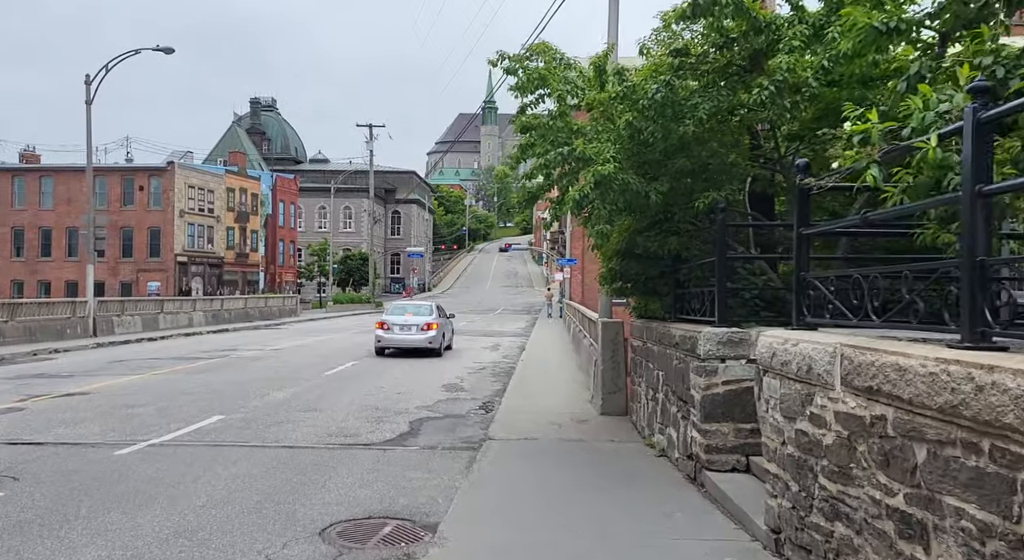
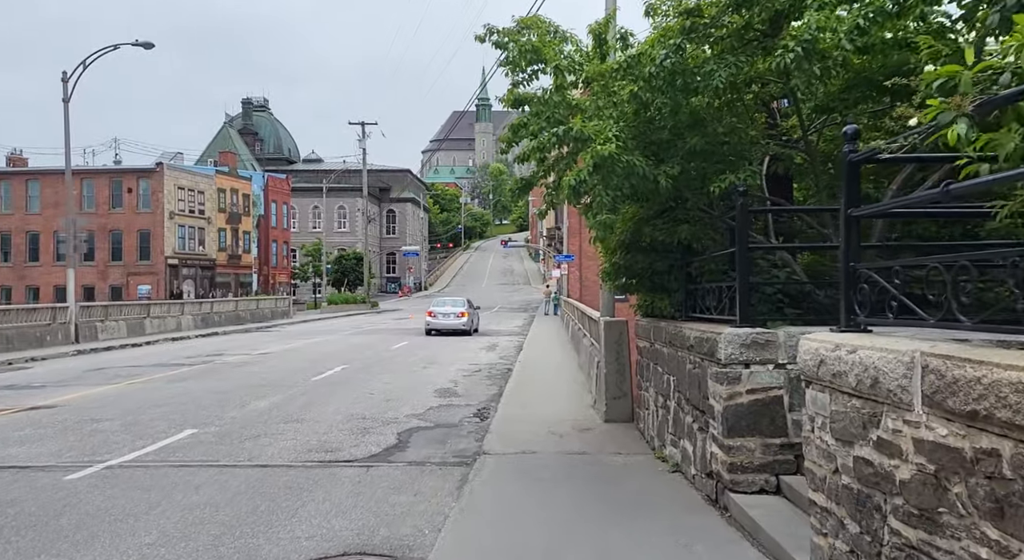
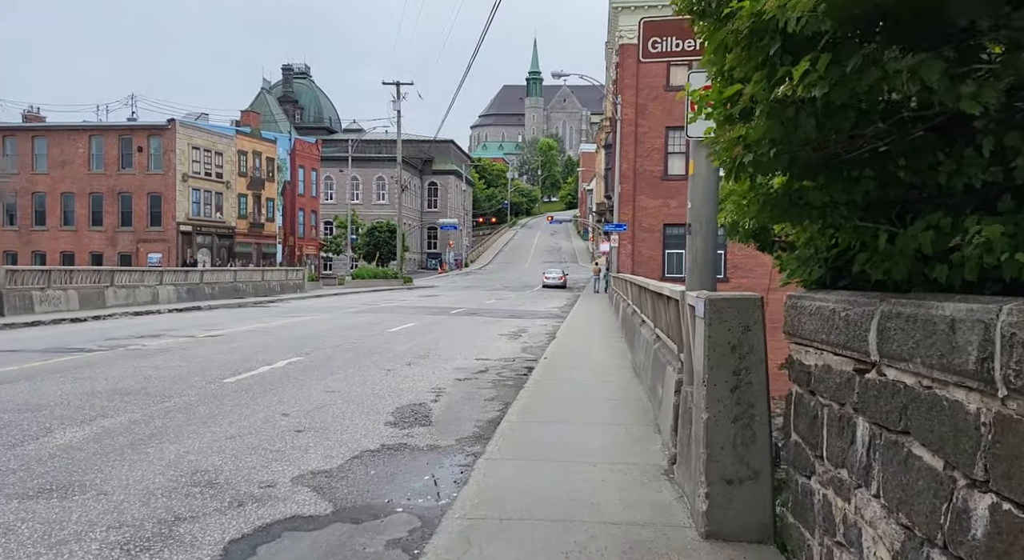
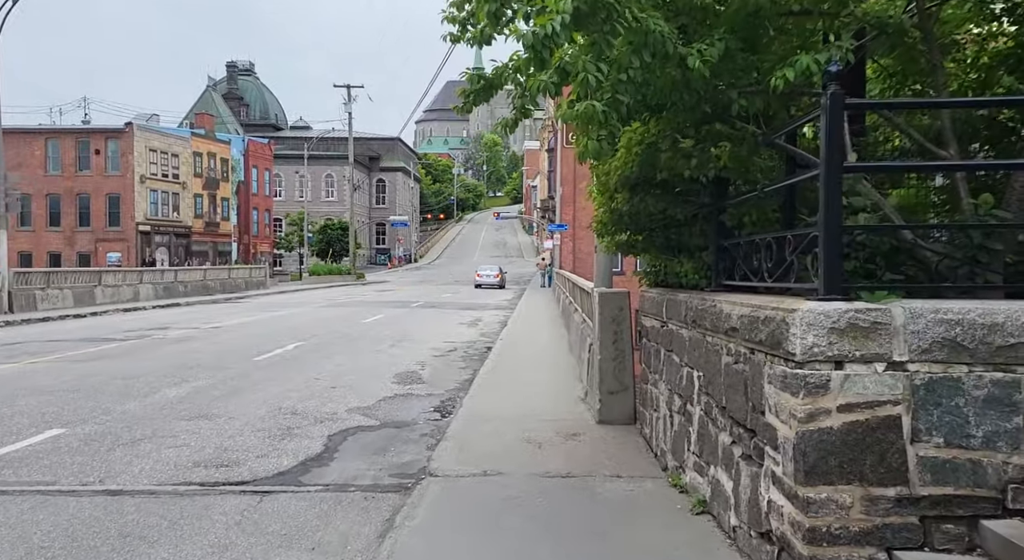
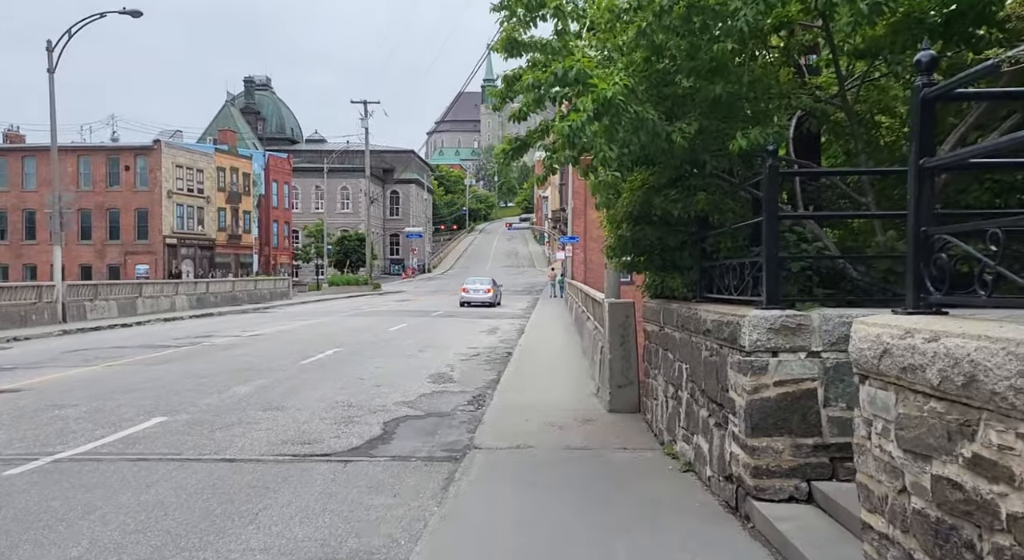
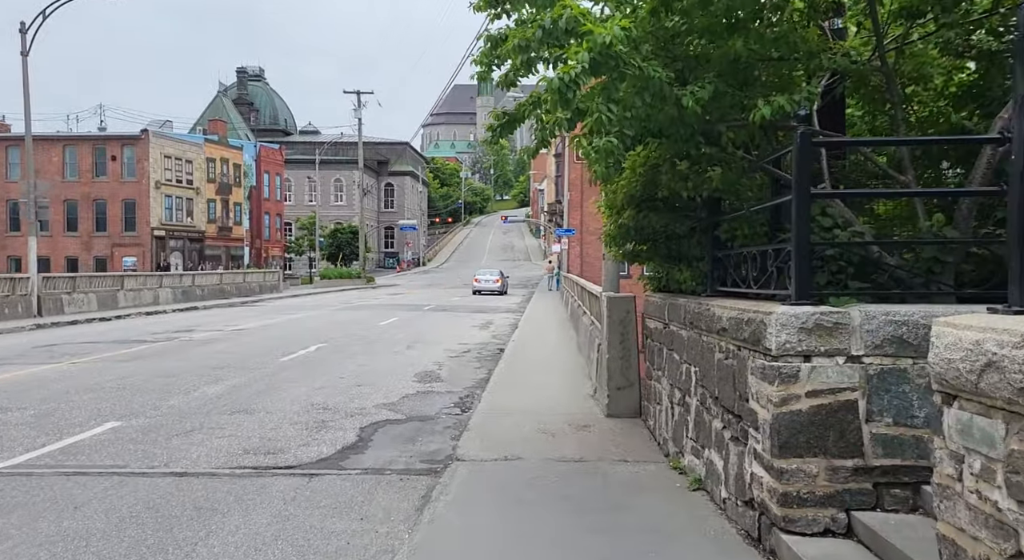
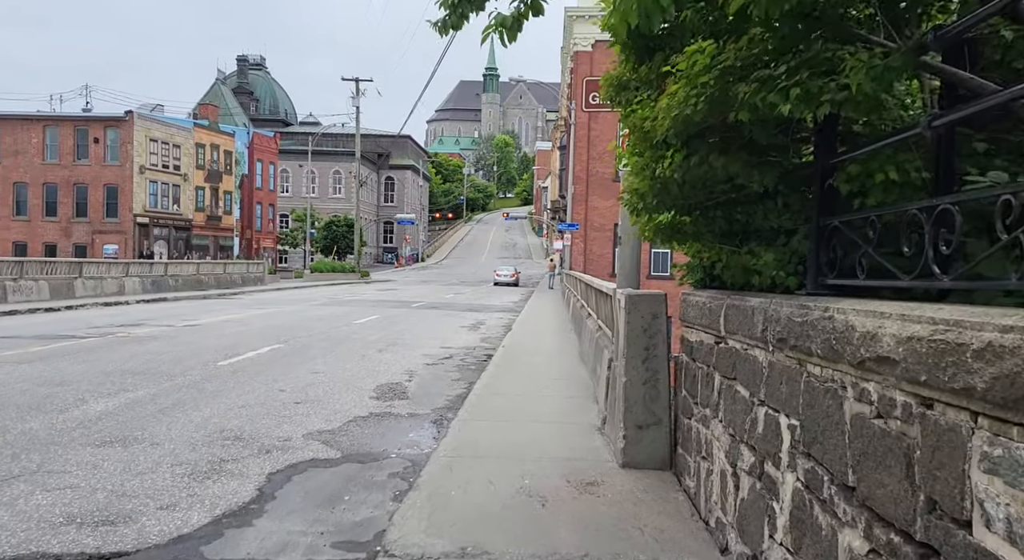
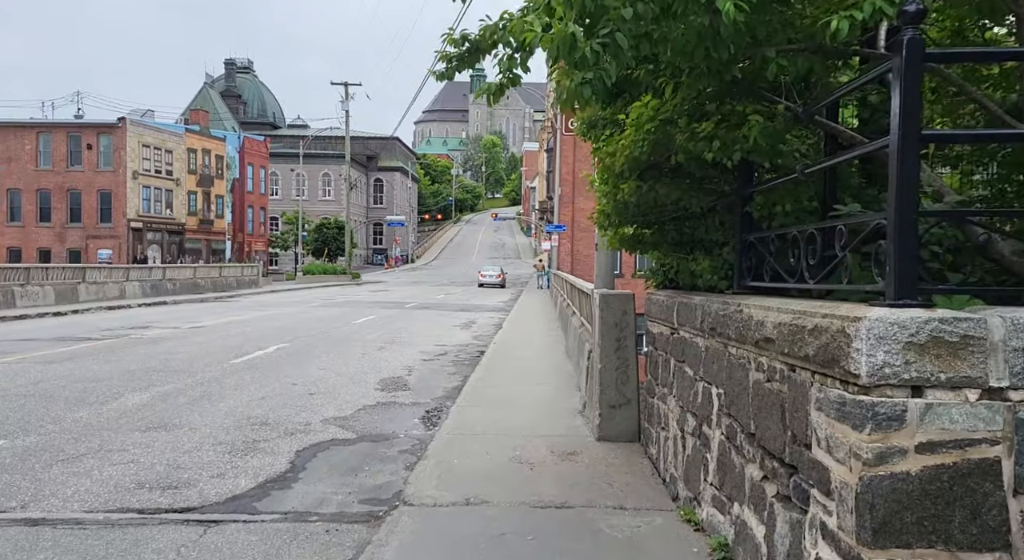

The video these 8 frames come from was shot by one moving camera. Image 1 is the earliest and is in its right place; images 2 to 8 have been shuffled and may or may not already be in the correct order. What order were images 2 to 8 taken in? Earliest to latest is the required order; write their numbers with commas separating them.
2, 5, 6, 4, 8, 7, 3
